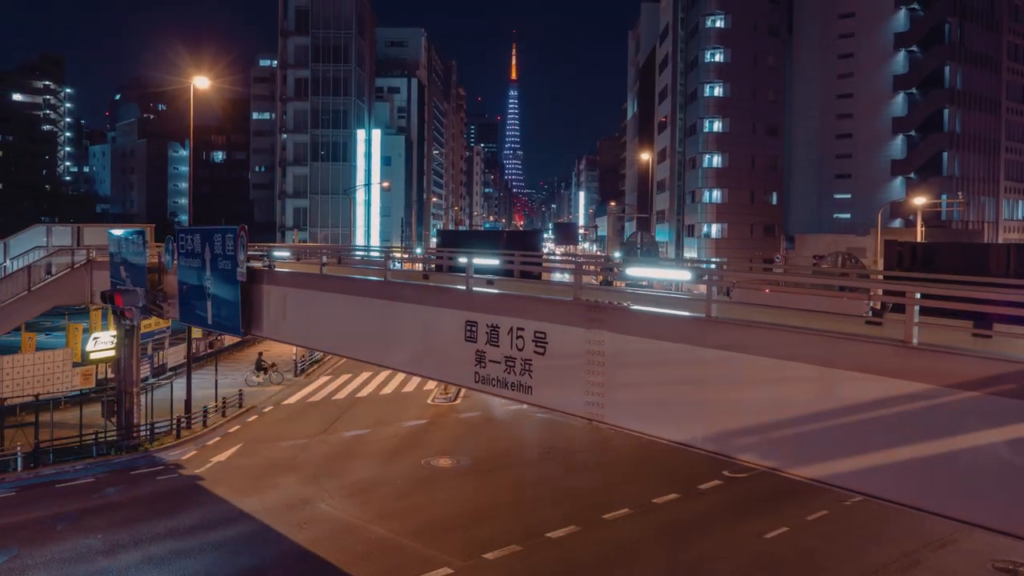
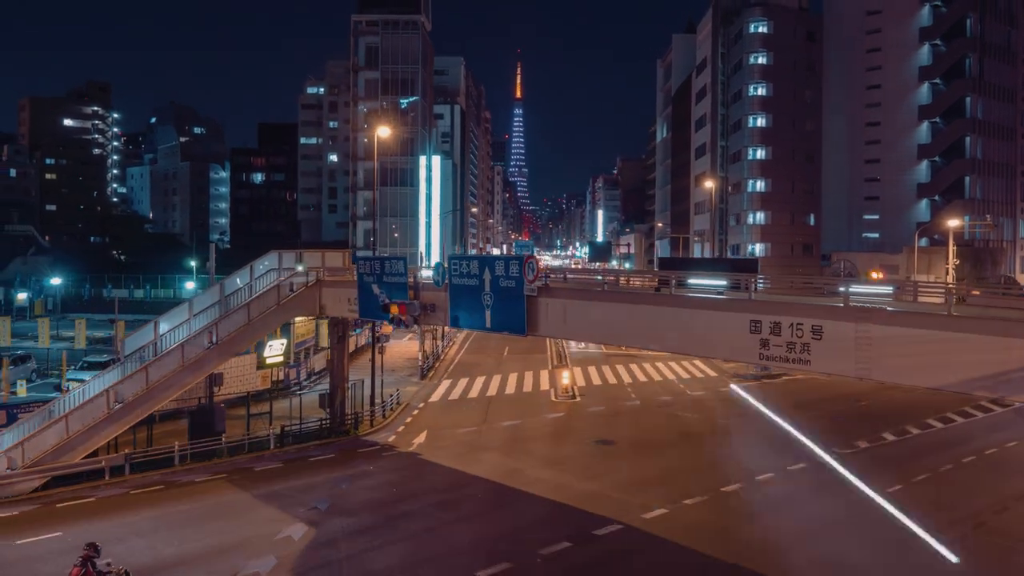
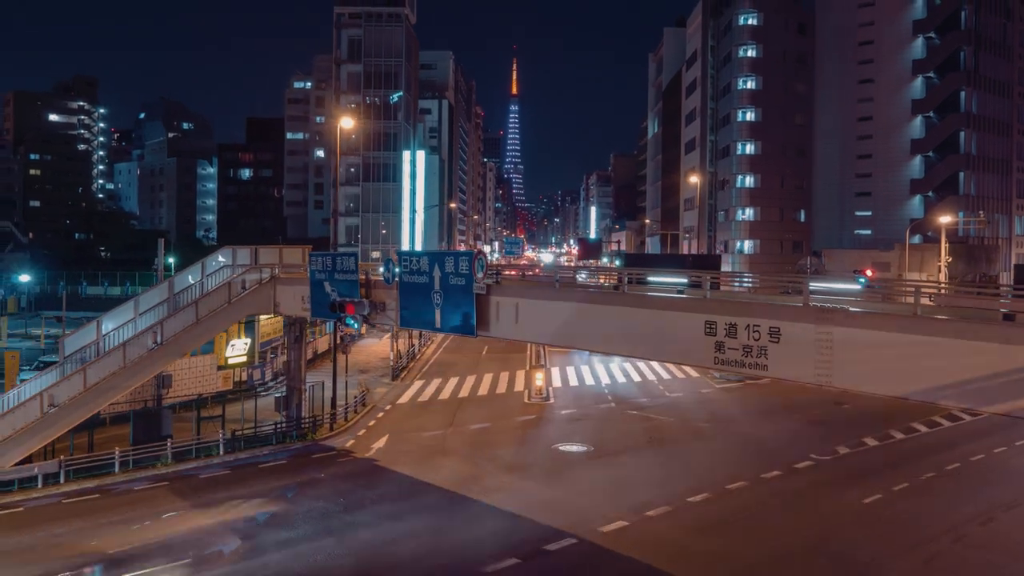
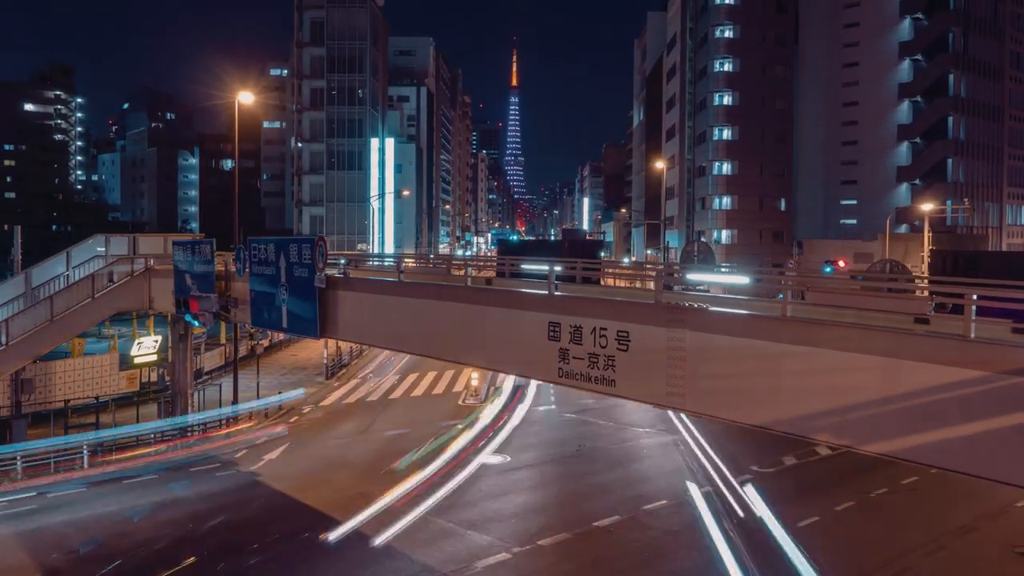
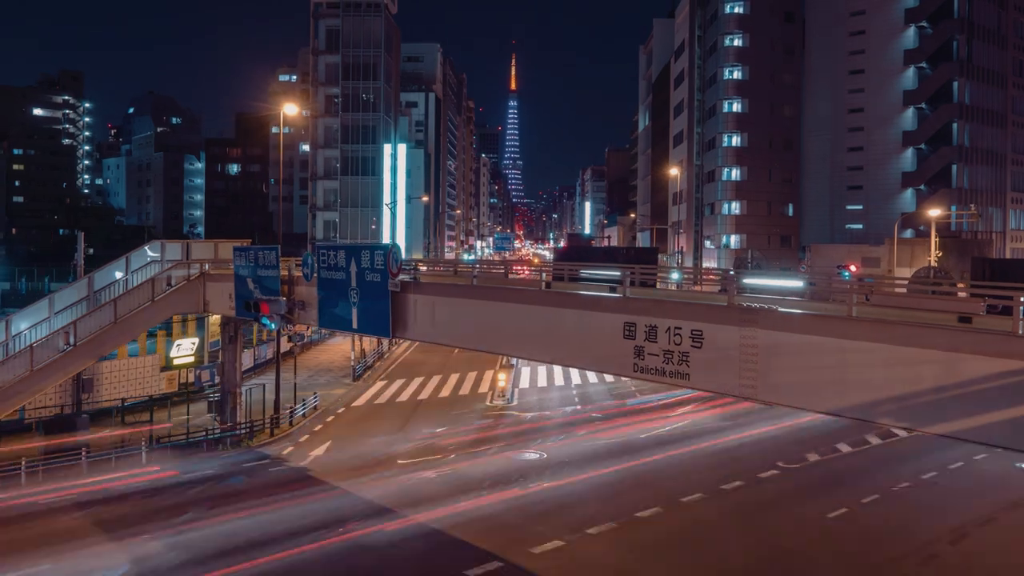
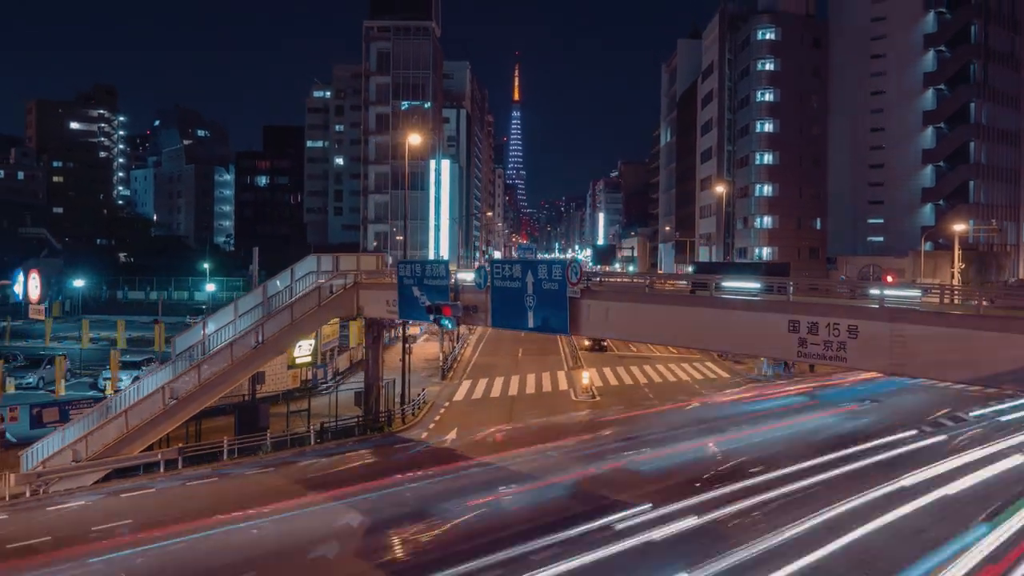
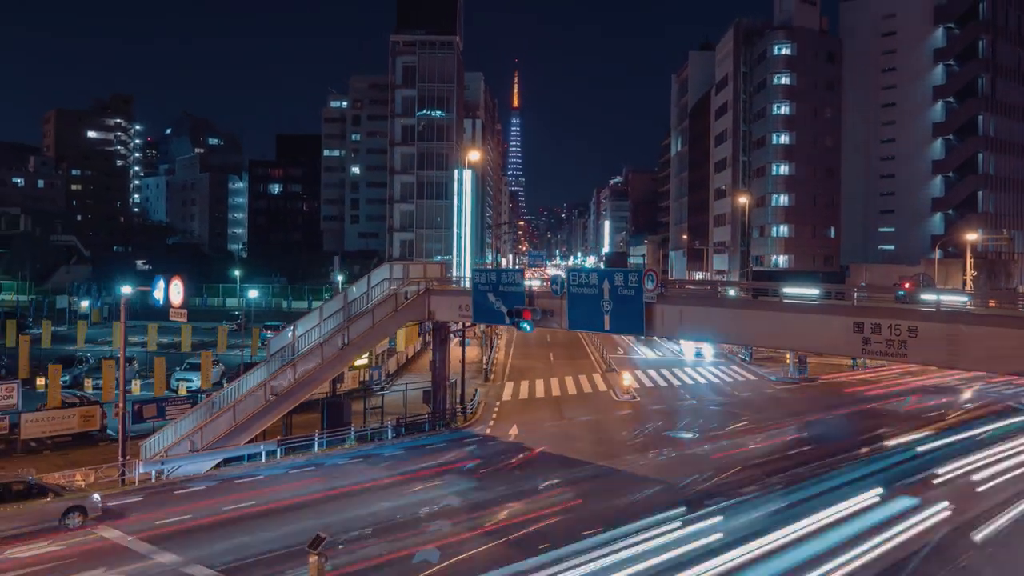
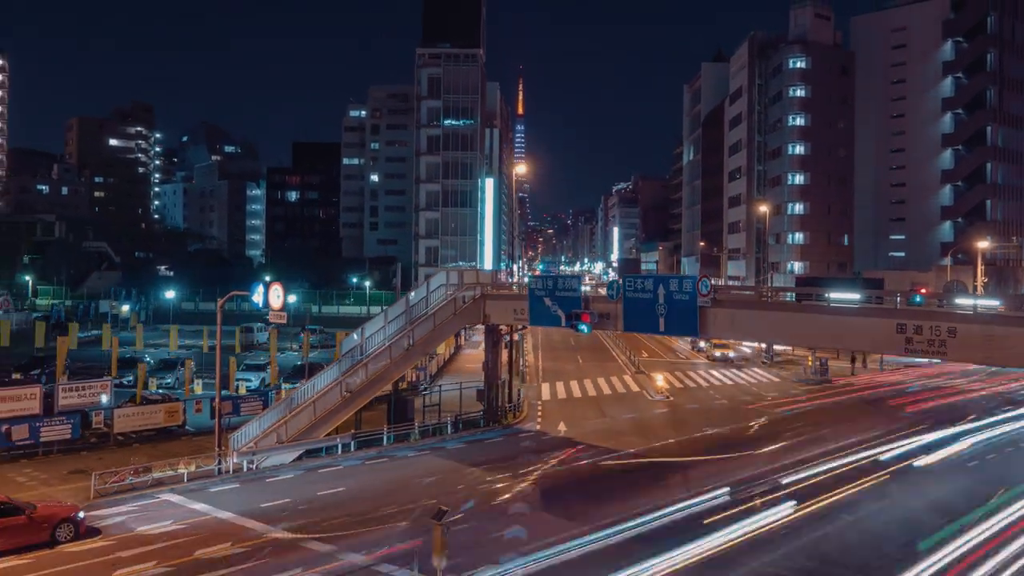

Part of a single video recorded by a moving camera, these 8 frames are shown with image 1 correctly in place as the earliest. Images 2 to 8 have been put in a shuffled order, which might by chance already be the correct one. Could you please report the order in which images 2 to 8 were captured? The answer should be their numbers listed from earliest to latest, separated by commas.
4, 5, 3, 2, 6, 7, 8
